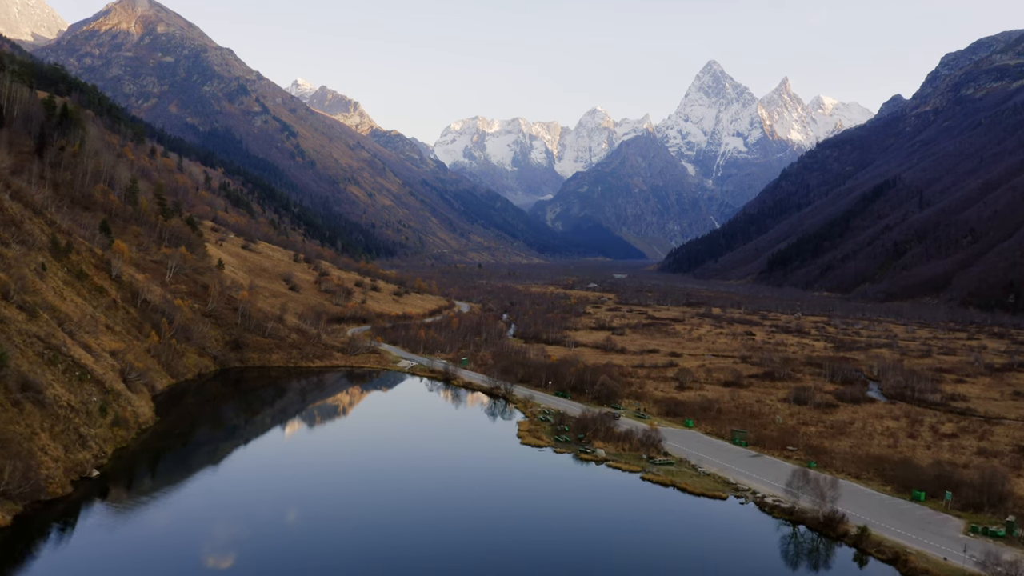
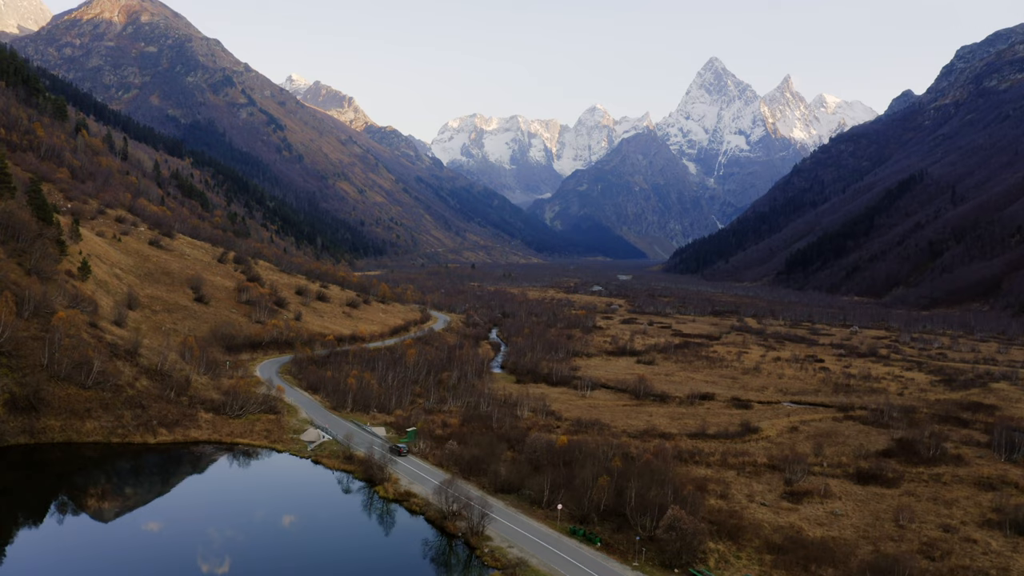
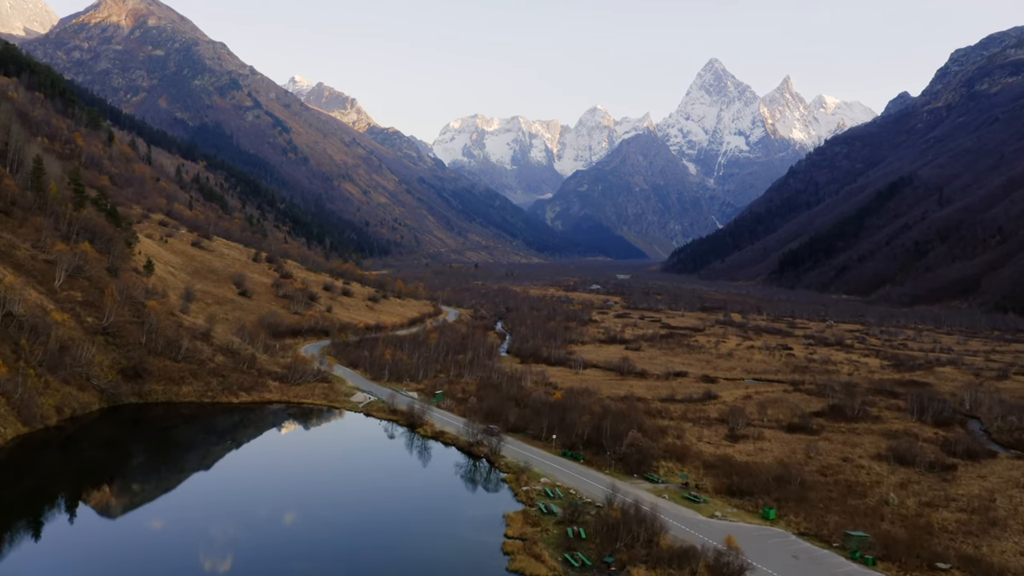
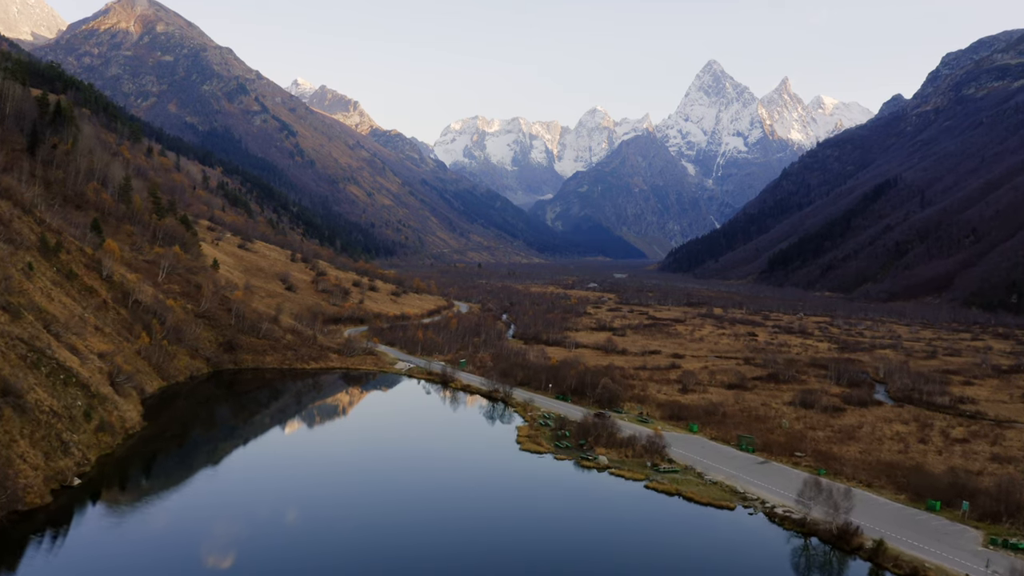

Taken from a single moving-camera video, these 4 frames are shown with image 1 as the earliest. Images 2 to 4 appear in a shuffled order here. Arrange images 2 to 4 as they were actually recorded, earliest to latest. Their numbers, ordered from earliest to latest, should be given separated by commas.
4, 3, 2
